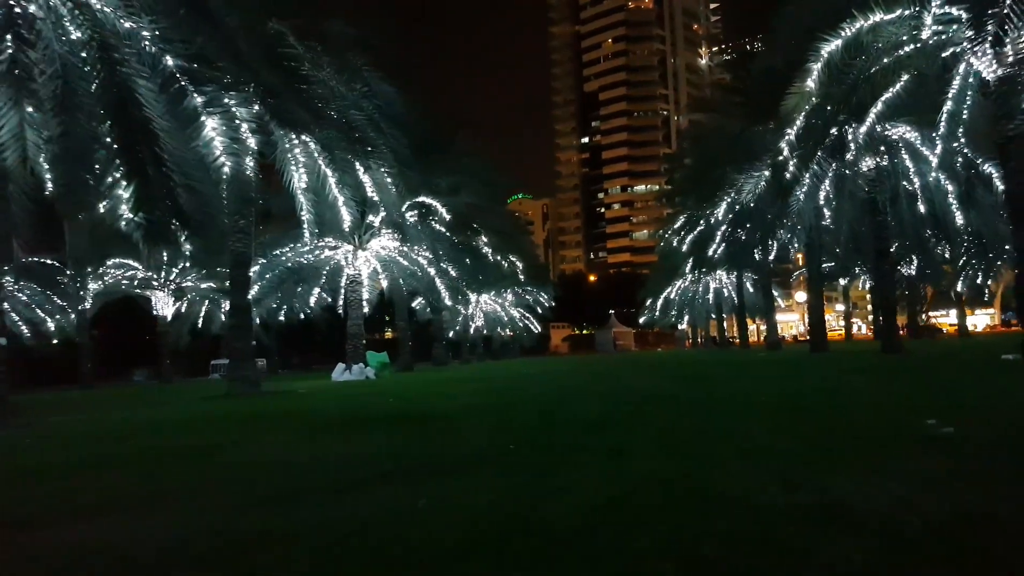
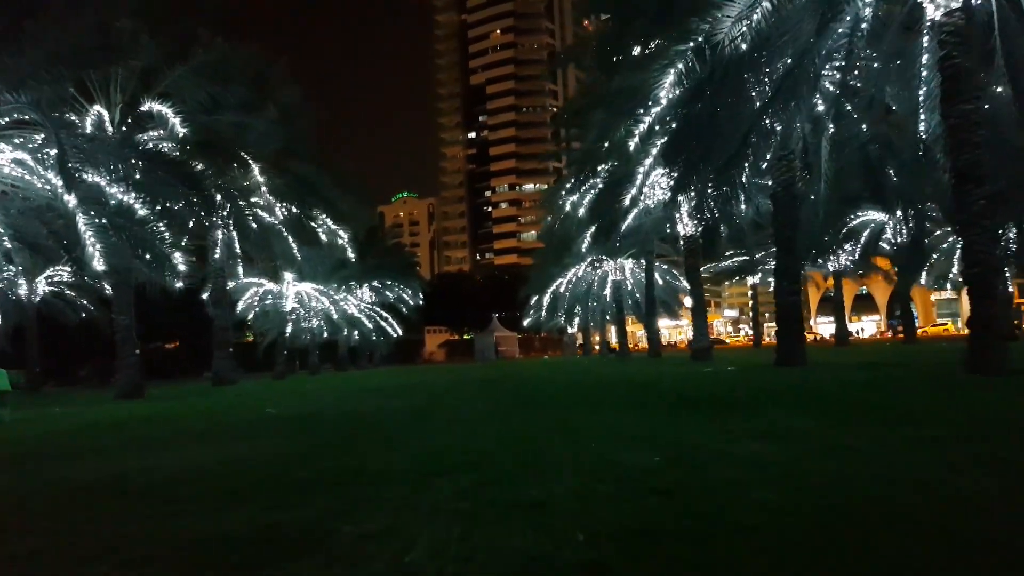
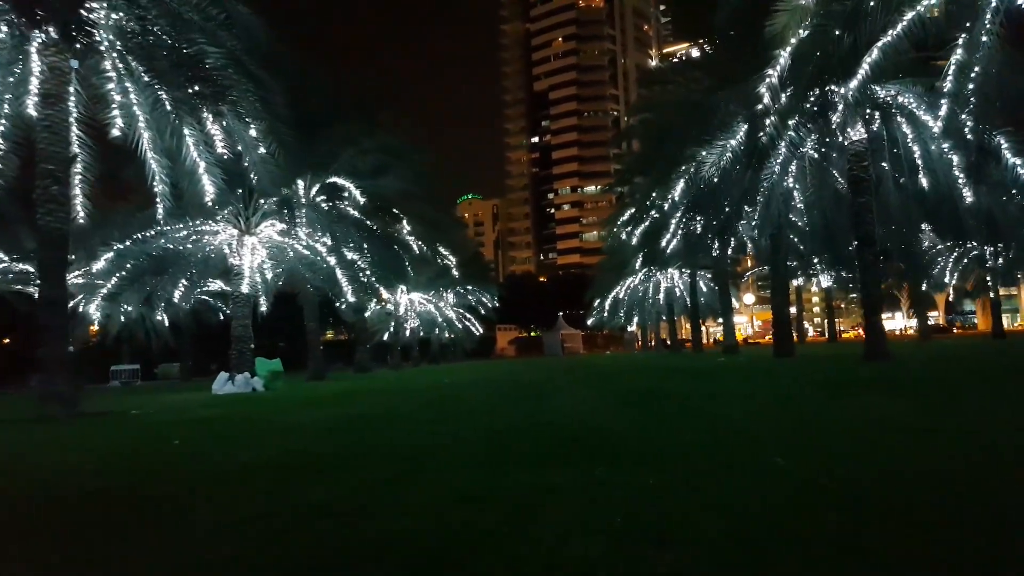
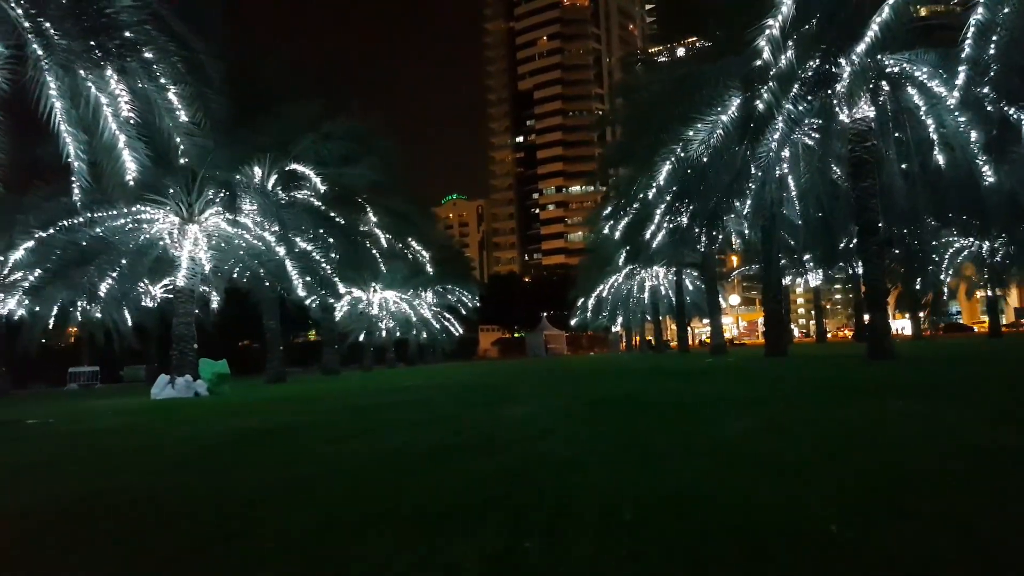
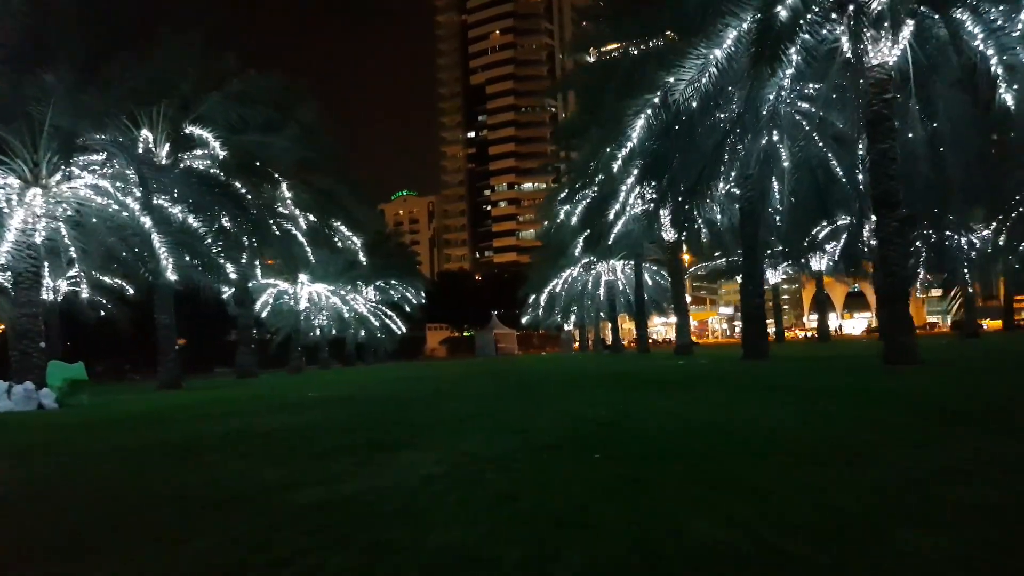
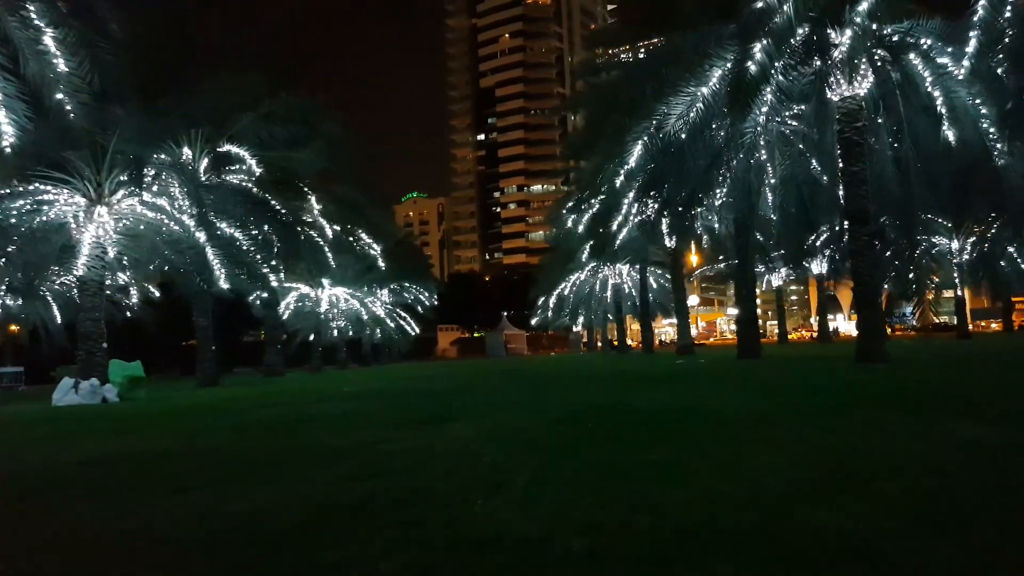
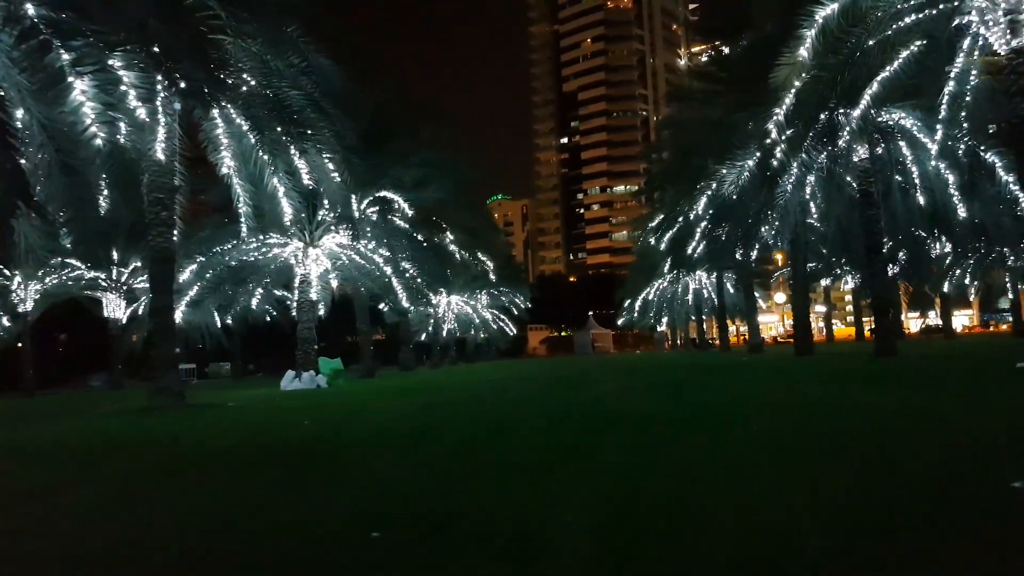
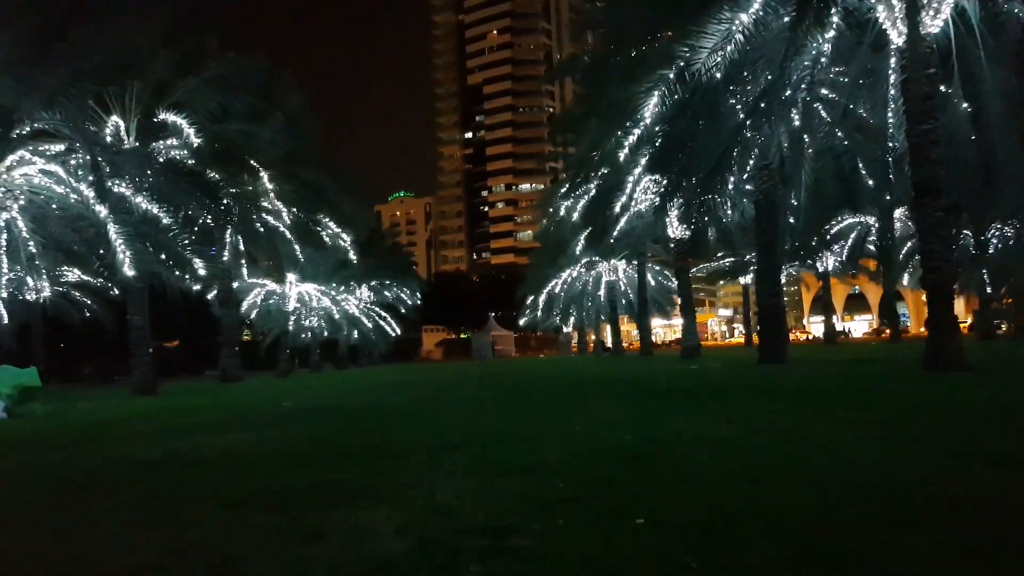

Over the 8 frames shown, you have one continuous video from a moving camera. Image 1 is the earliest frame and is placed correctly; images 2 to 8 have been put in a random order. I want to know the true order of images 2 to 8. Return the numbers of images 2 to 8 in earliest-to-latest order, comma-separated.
7, 3, 4, 6, 5, 8, 2
